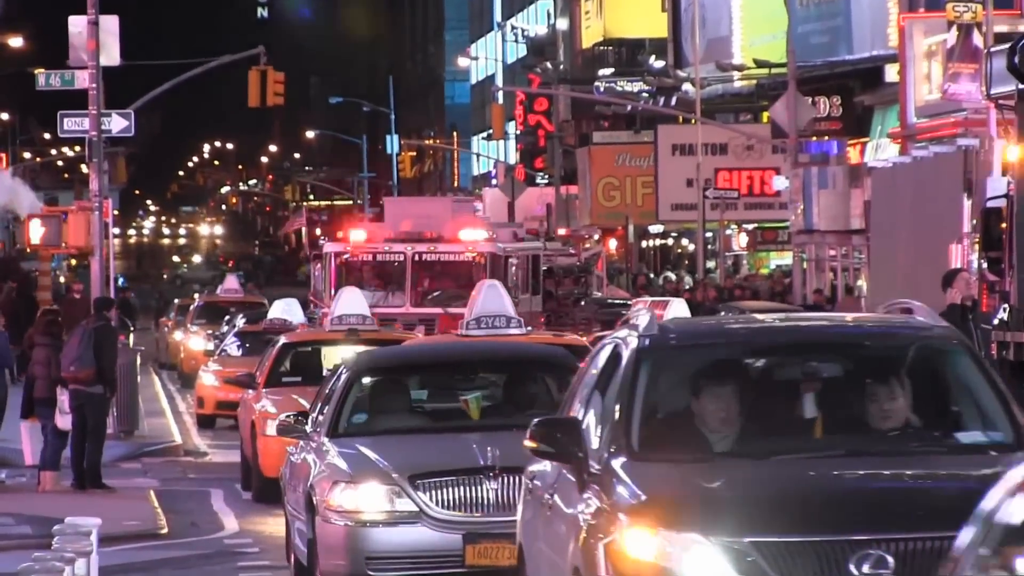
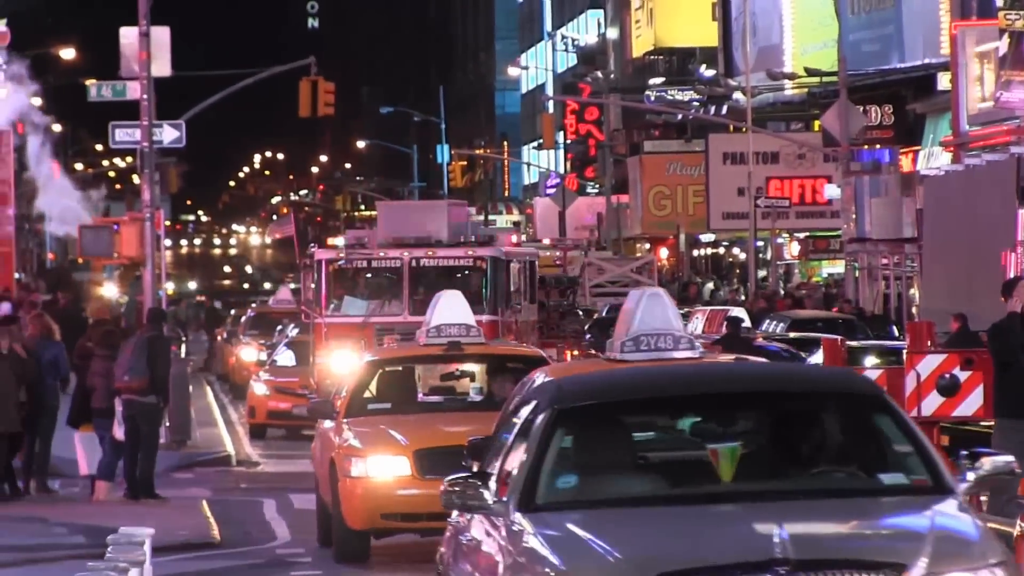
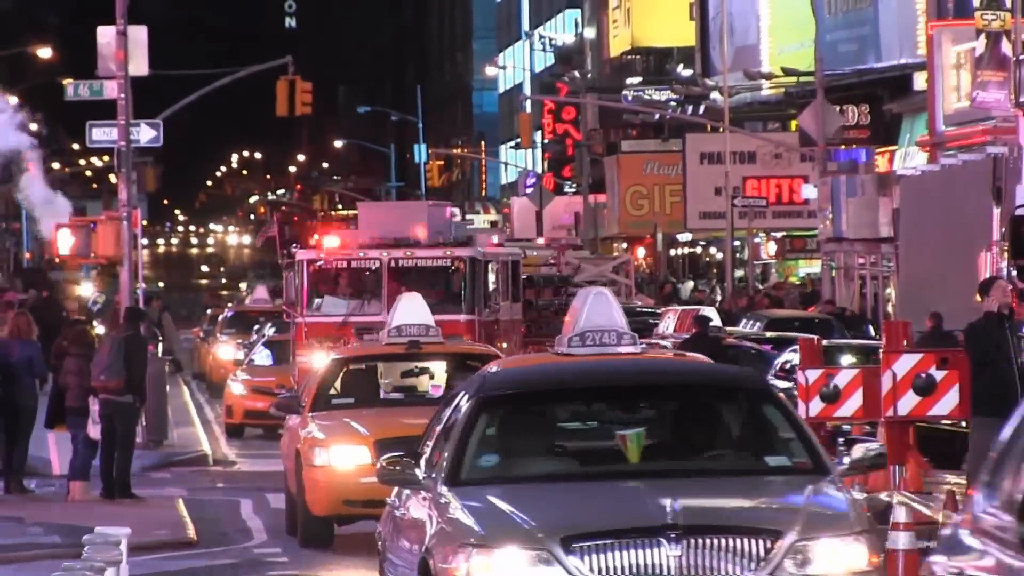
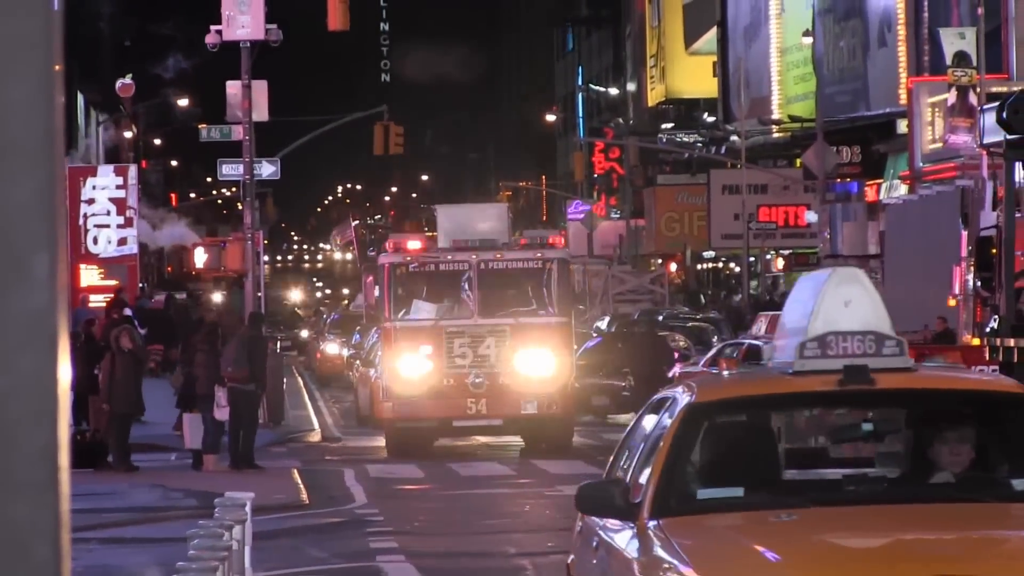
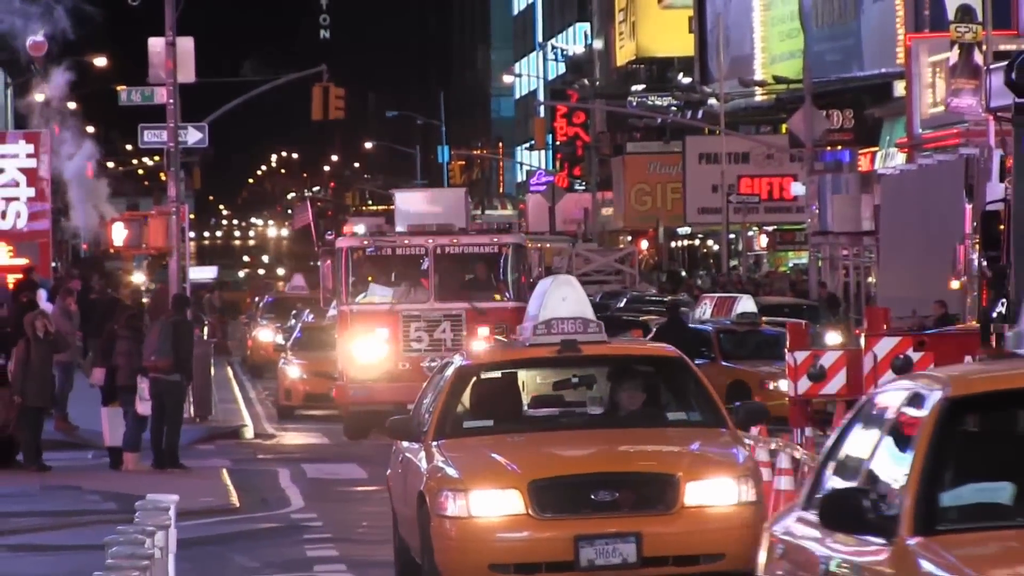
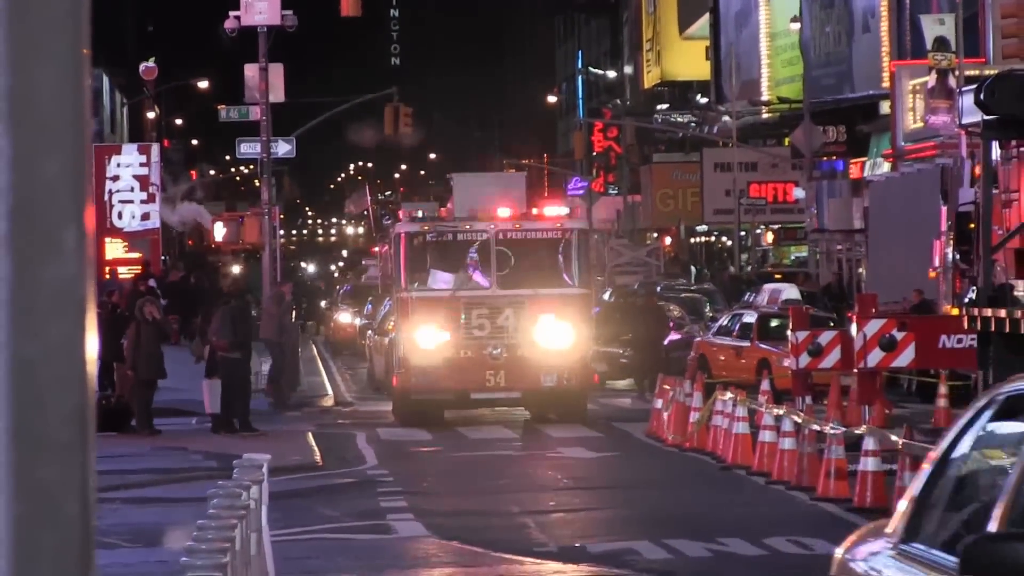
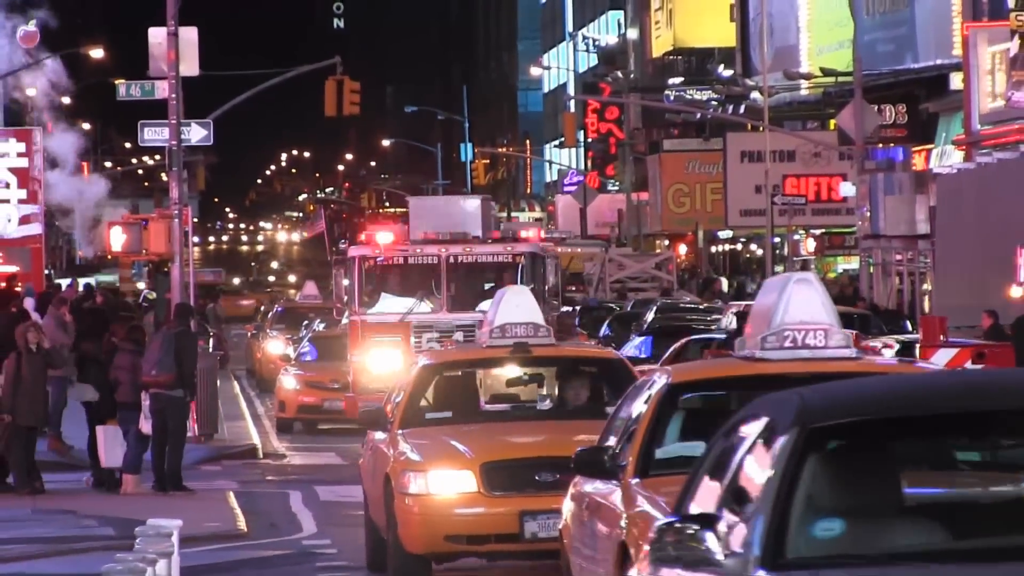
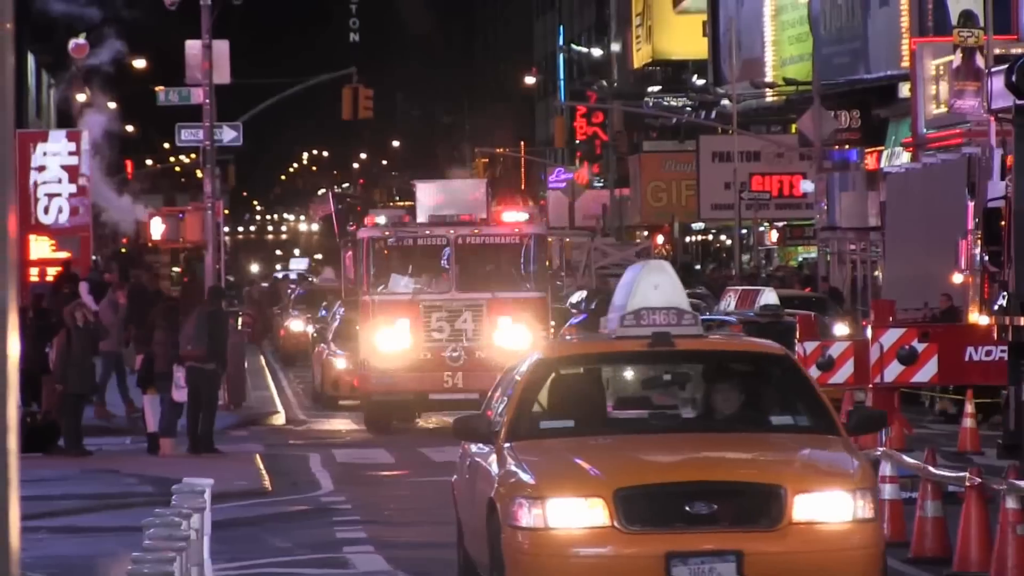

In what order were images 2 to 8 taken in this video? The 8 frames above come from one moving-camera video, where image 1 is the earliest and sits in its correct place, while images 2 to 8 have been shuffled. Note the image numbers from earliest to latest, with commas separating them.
3, 2, 7, 5, 8, 4, 6
